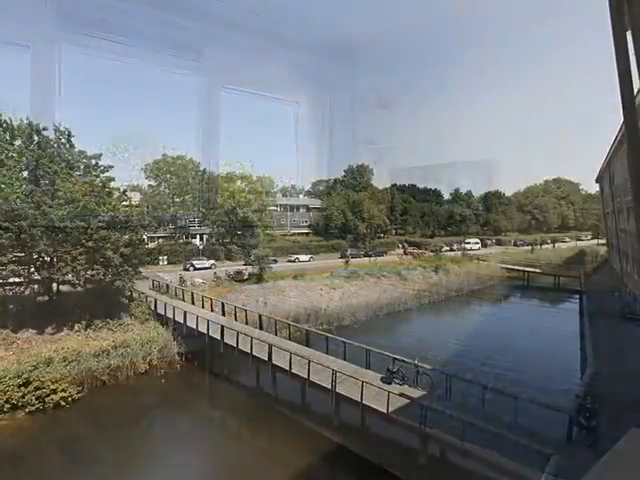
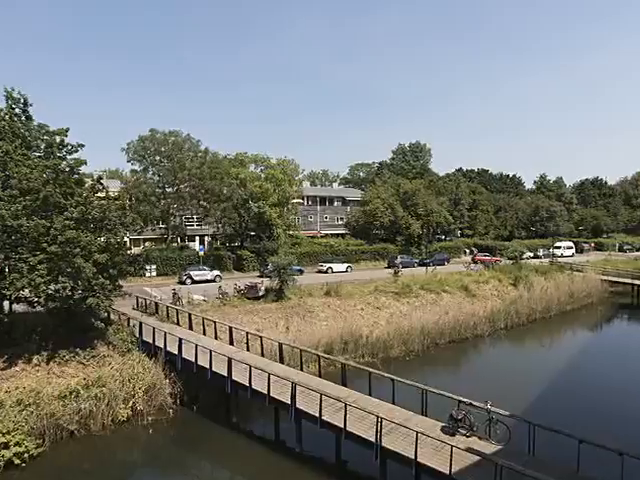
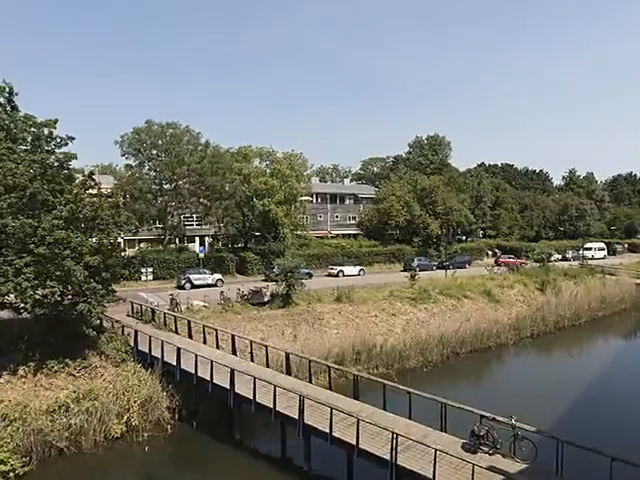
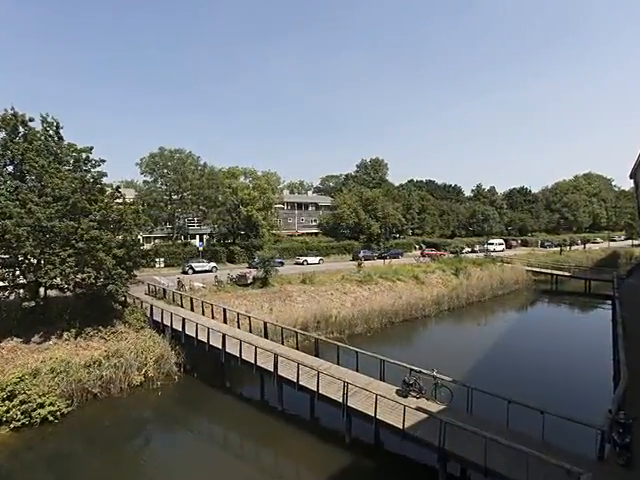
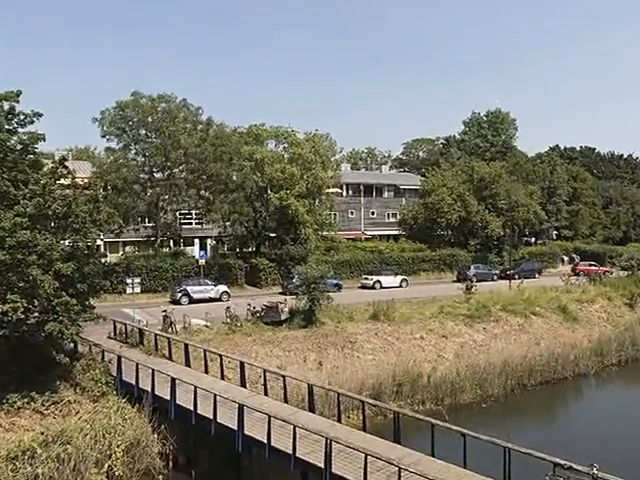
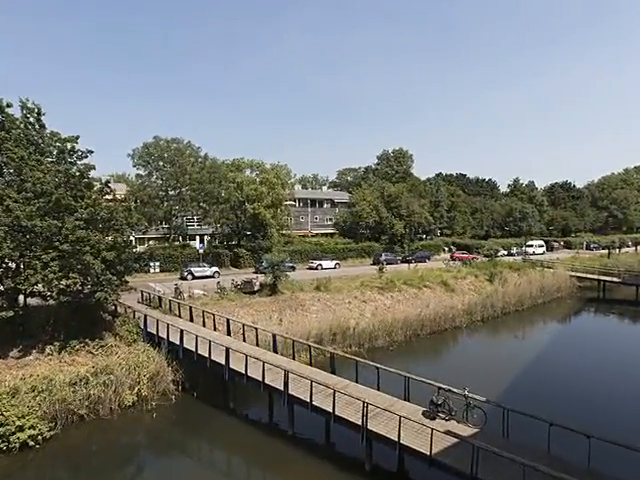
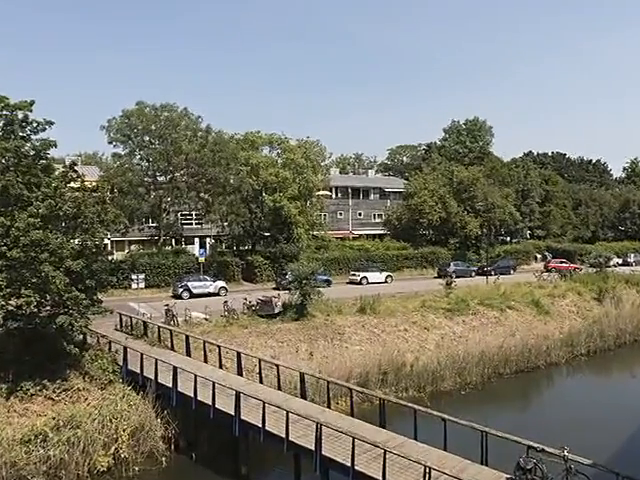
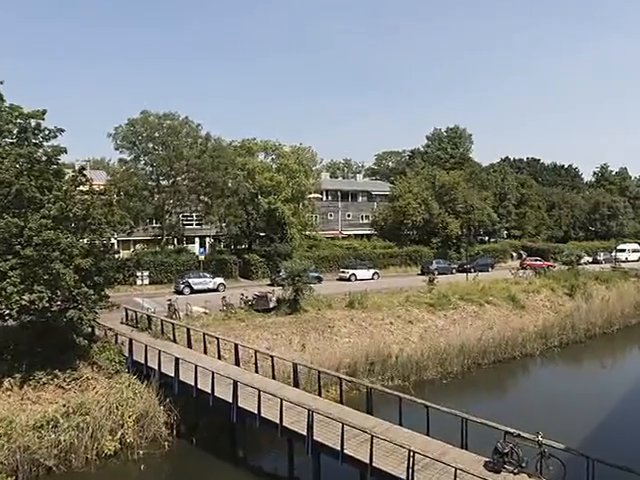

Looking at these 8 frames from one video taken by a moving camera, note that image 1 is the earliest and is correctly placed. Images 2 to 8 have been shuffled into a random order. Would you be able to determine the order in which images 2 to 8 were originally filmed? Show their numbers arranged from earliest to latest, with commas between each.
4, 6, 2, 3, 8, 7, 5
